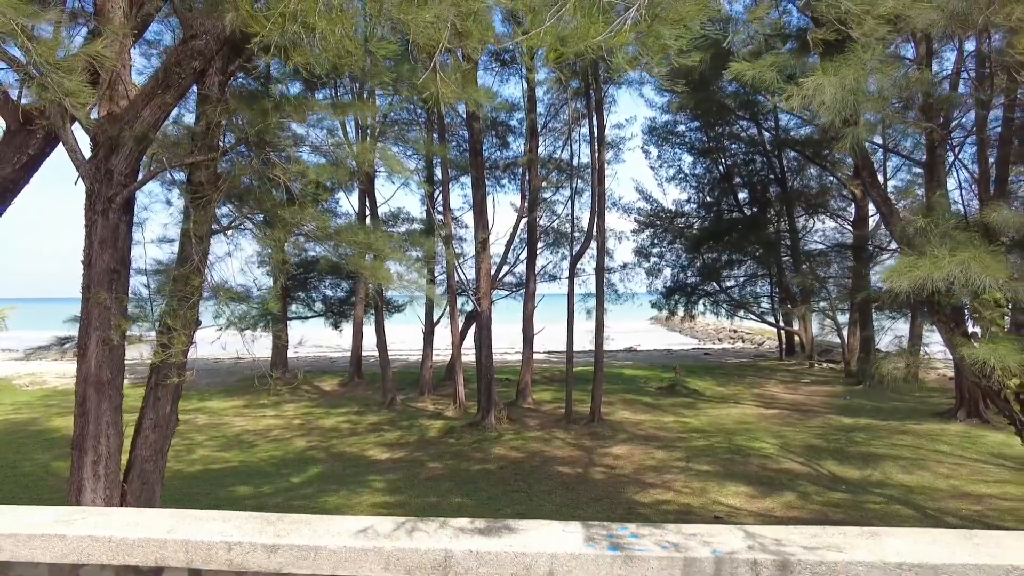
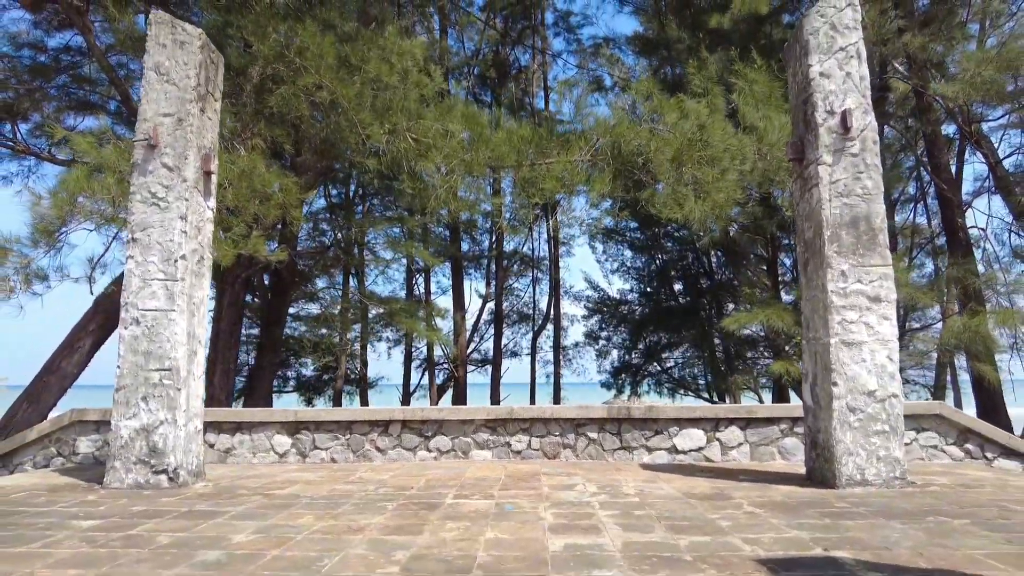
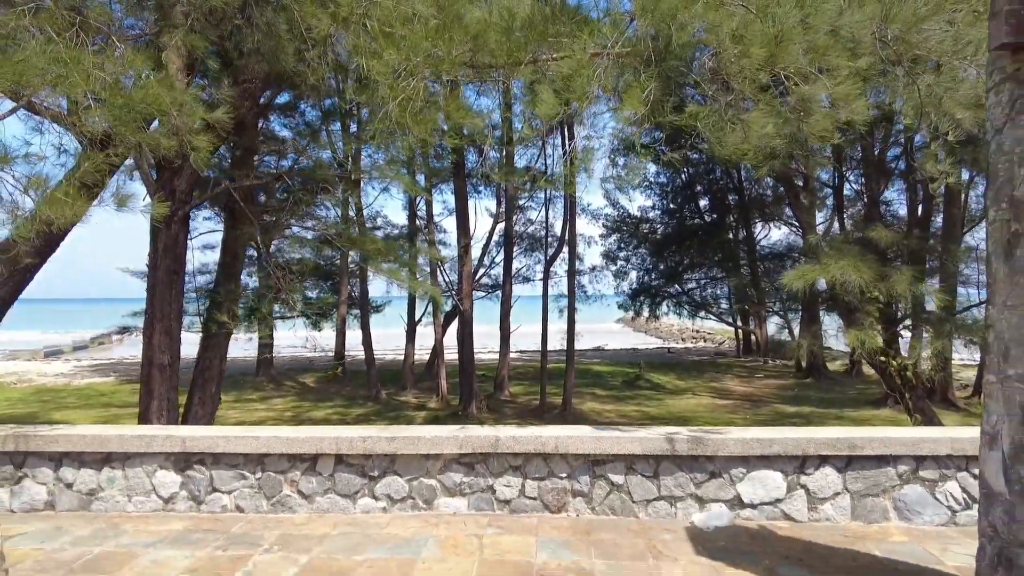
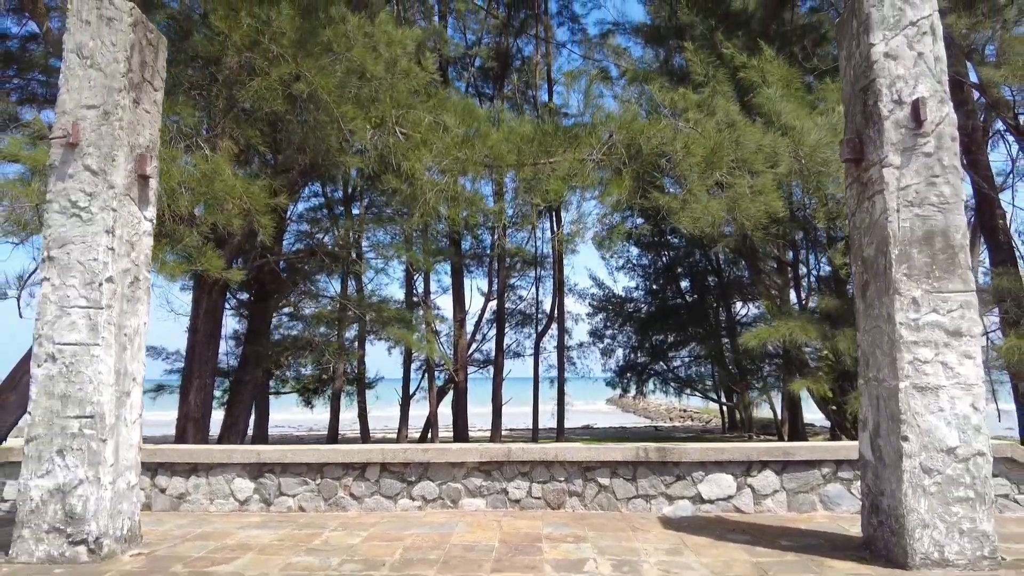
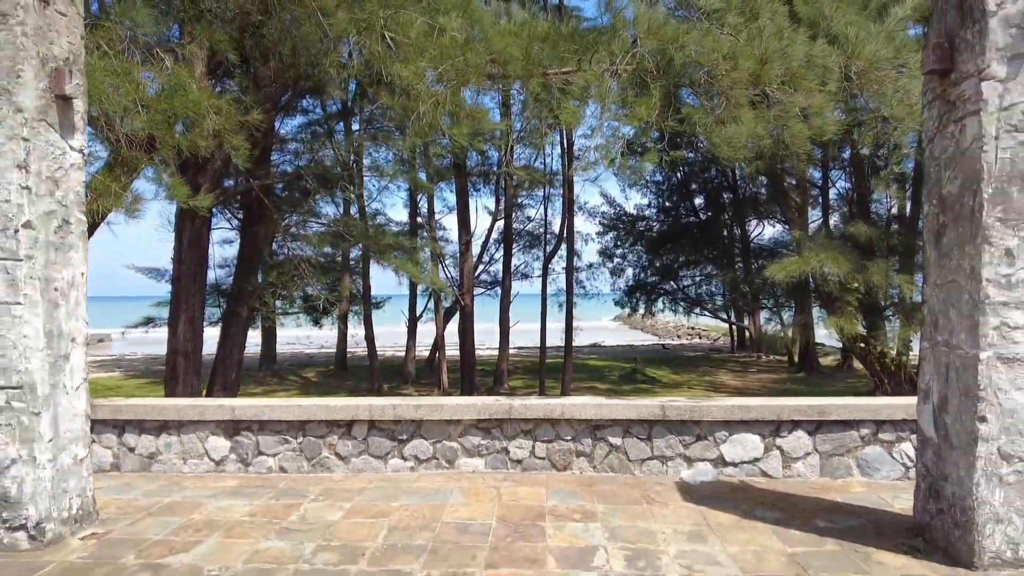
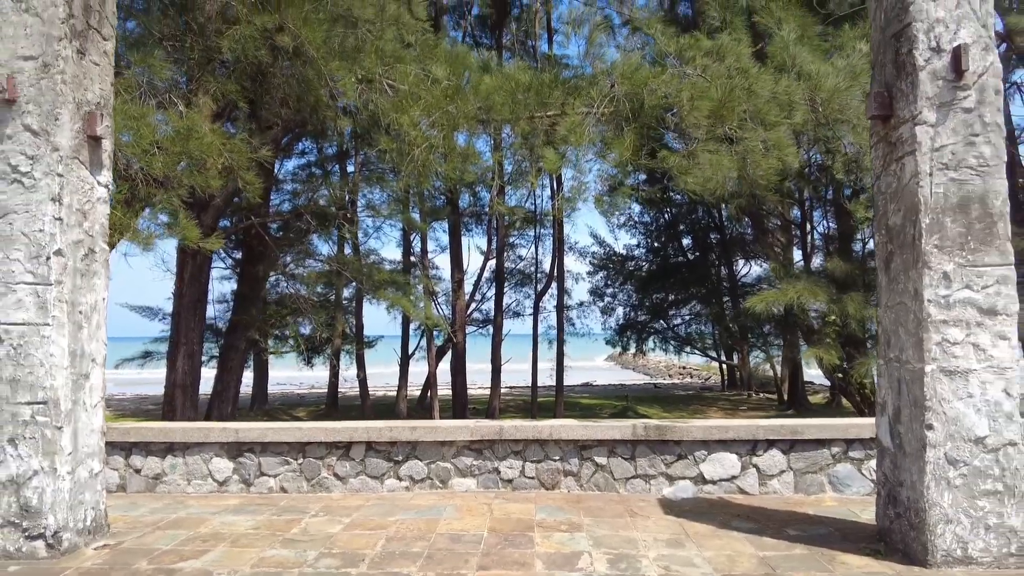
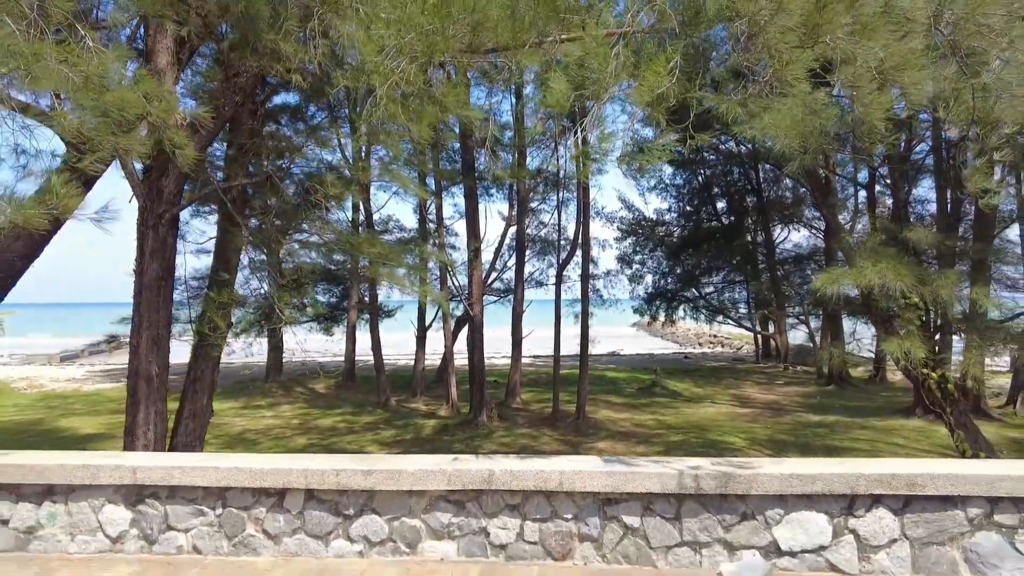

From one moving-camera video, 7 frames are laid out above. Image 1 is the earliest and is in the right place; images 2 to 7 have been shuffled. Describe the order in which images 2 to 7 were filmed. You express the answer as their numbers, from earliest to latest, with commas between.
7, 3, 5, 6, 4, 2
